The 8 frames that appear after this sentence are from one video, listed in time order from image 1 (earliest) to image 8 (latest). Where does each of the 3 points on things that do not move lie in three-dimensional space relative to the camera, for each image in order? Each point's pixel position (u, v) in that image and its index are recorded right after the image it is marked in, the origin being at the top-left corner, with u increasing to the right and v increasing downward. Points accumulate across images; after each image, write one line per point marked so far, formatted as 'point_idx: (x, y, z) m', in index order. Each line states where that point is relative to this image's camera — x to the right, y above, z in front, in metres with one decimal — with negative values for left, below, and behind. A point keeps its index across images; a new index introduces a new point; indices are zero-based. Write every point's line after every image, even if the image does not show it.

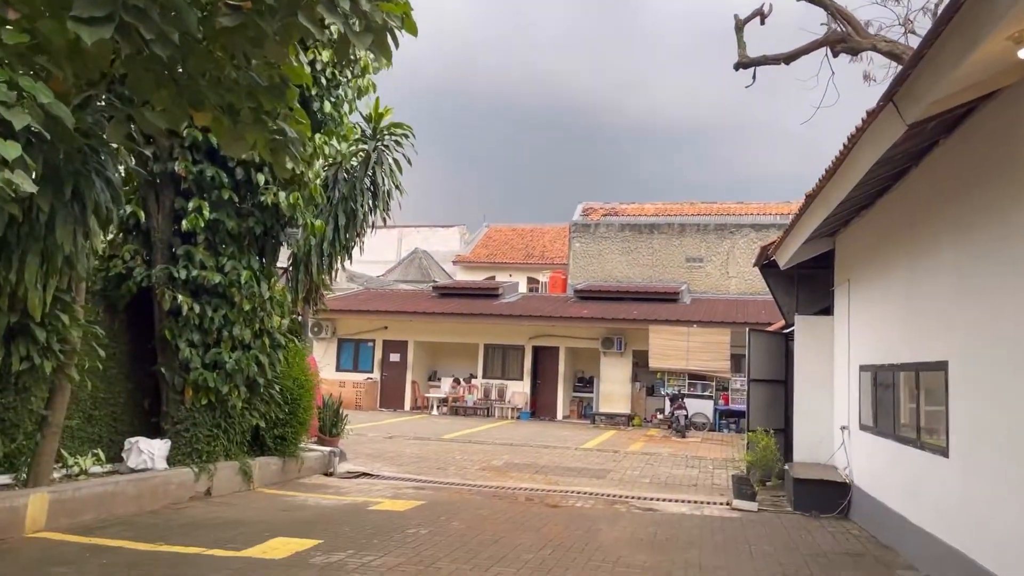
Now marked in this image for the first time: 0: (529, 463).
0: (+0.3, -2.8, +12.8) m
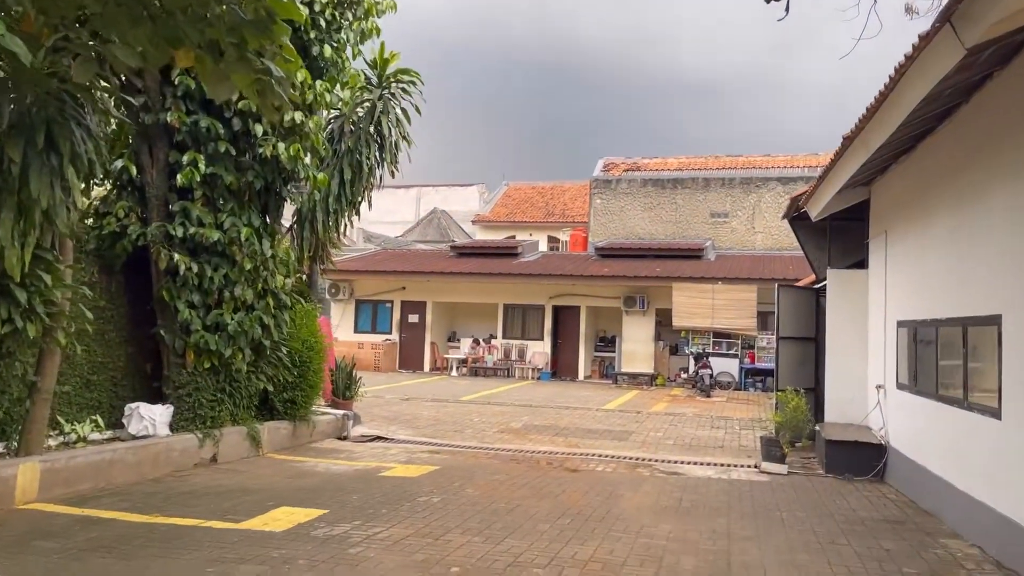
0: (+0.6, -2.1, +12.4) m
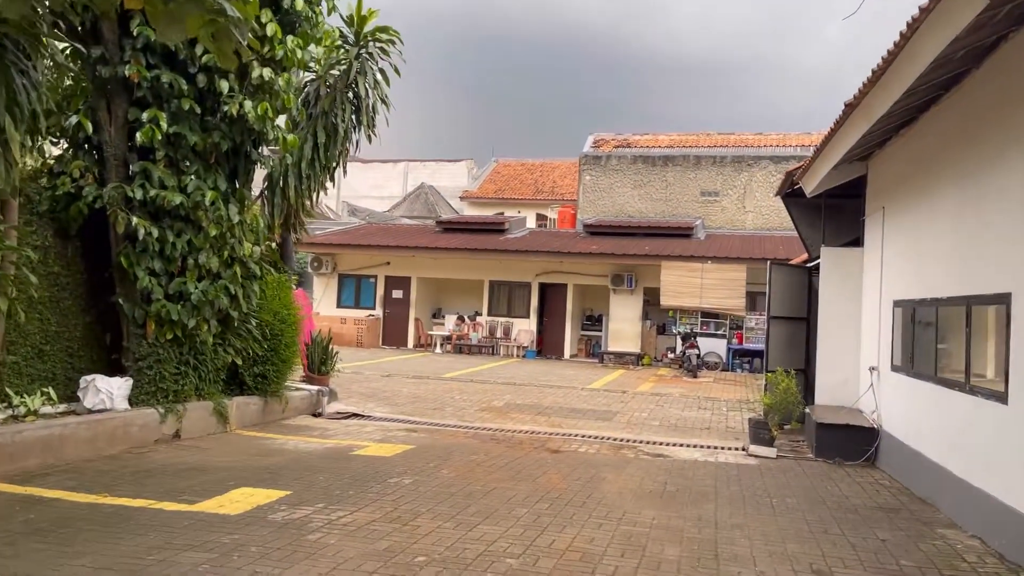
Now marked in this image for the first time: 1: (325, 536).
0: (+0.3, -1.7, +12.1) m
1: (-1.1, -1.5, +4.9) m
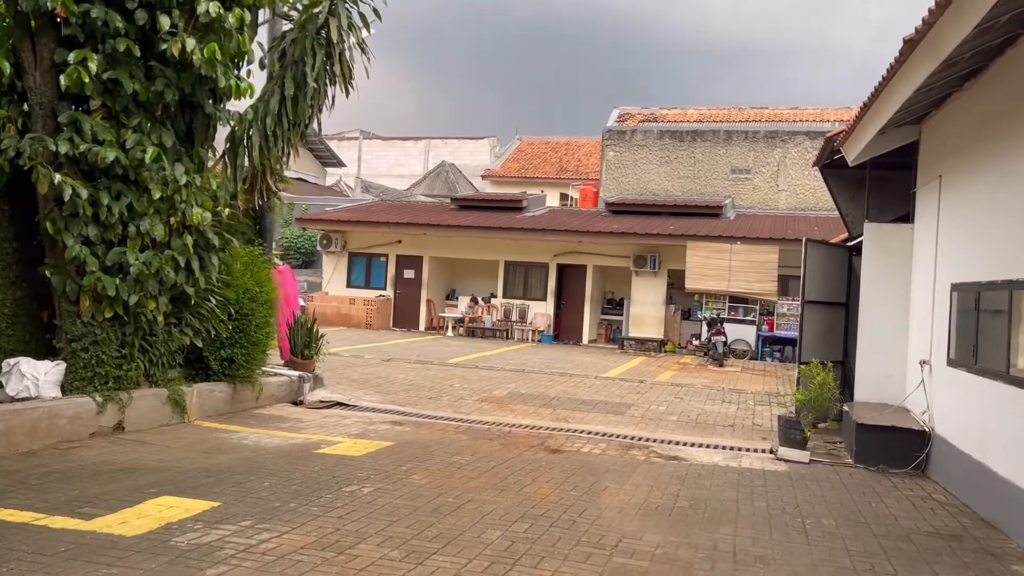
0: (+0.3, -1.4, +11.0) m
1: (-1.3, -1.3, +3.8) m
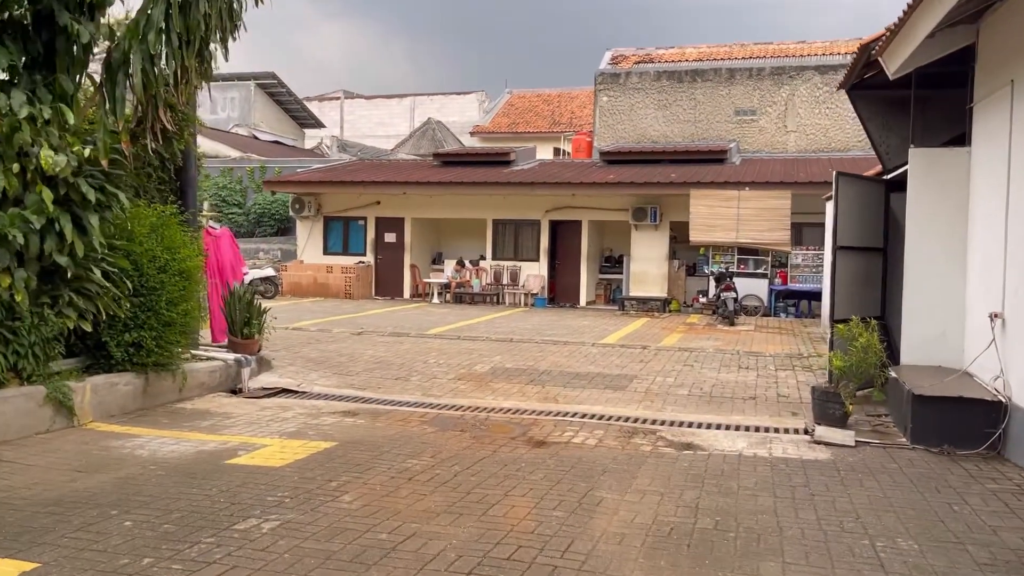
0: (+0.1, -0.9, +9.5) m
1: (-1.5, -1.2, +2.3) m
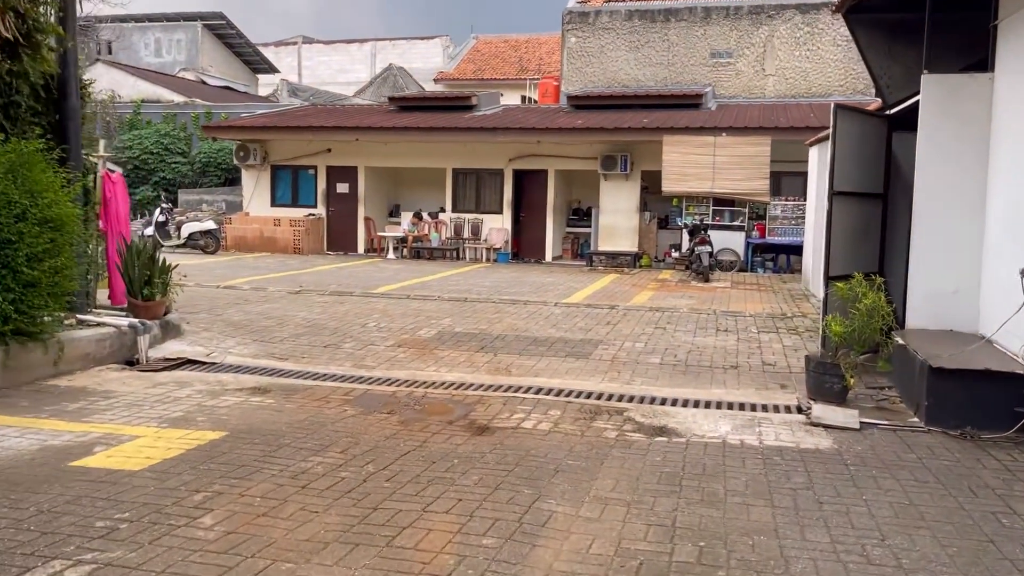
0: (-0.4, -0.5, +8.3) m
1: (-1.8, -1.1, +1.2) m
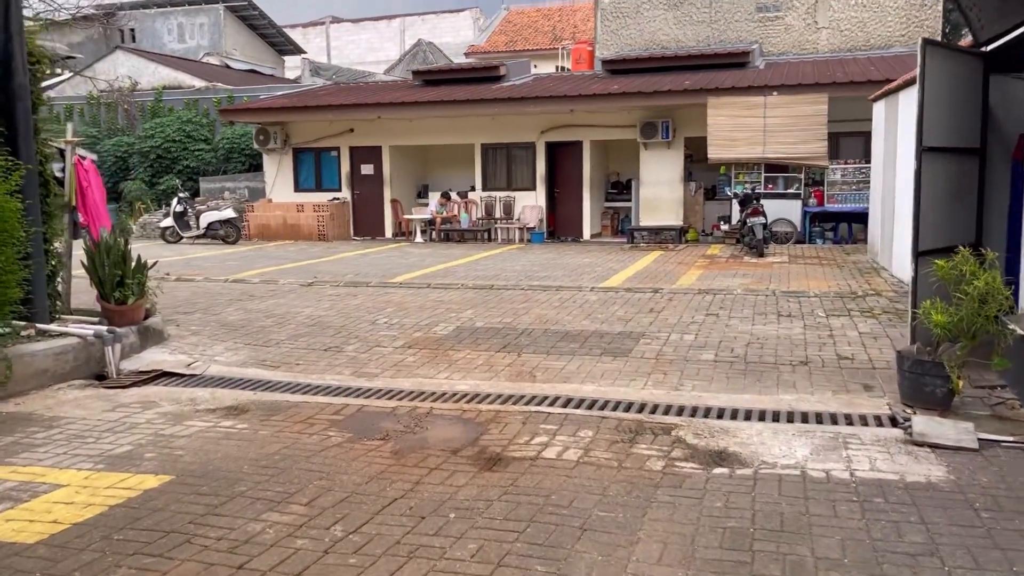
0: (-0.1, -0.4, +7.3) m
1: (-1.9, -1.3, +0.2) m
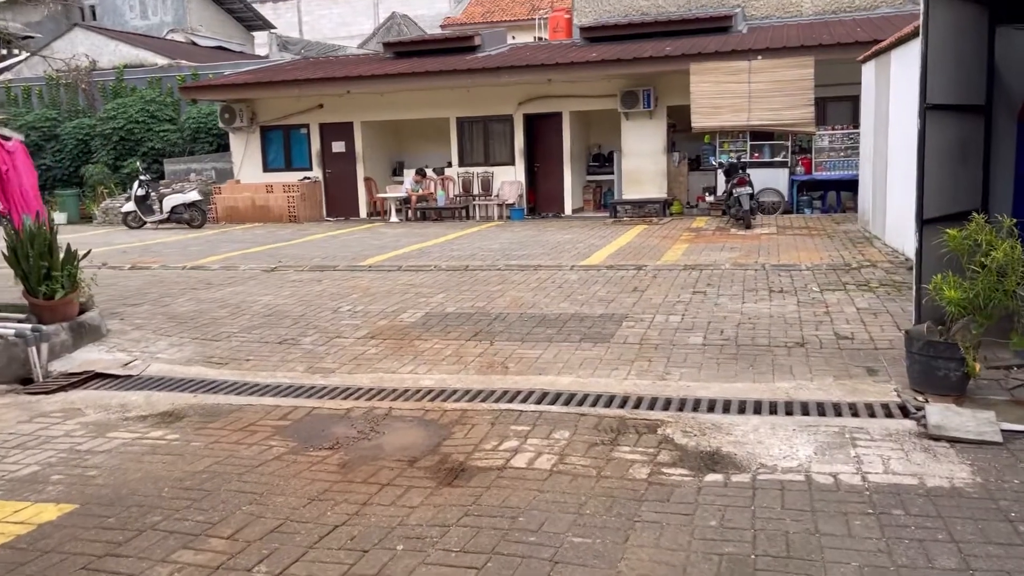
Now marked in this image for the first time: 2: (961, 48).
0: (-0.4, -0.2, +6.8) m
1: (-2.0, -1.4, -0.3) m
2: (+3.1, +1.6, +5.5) m
